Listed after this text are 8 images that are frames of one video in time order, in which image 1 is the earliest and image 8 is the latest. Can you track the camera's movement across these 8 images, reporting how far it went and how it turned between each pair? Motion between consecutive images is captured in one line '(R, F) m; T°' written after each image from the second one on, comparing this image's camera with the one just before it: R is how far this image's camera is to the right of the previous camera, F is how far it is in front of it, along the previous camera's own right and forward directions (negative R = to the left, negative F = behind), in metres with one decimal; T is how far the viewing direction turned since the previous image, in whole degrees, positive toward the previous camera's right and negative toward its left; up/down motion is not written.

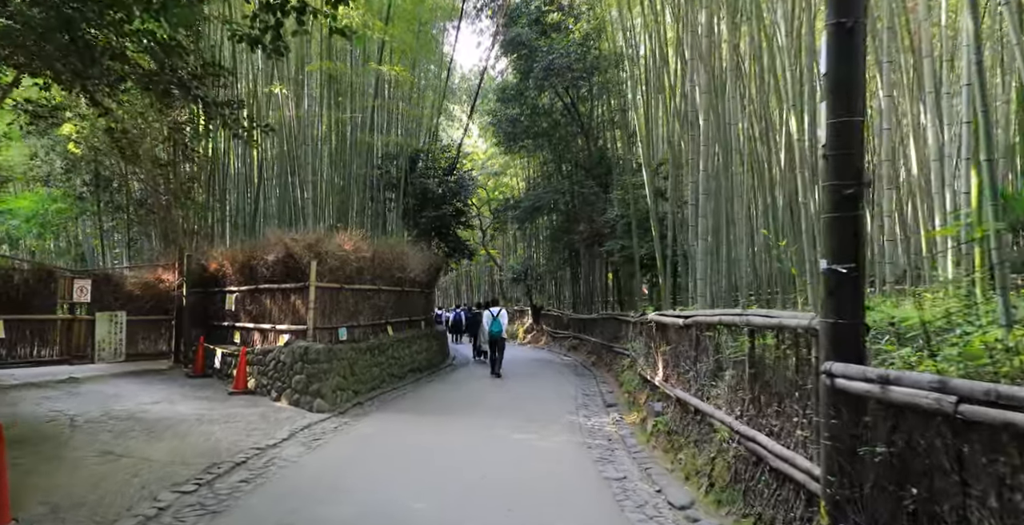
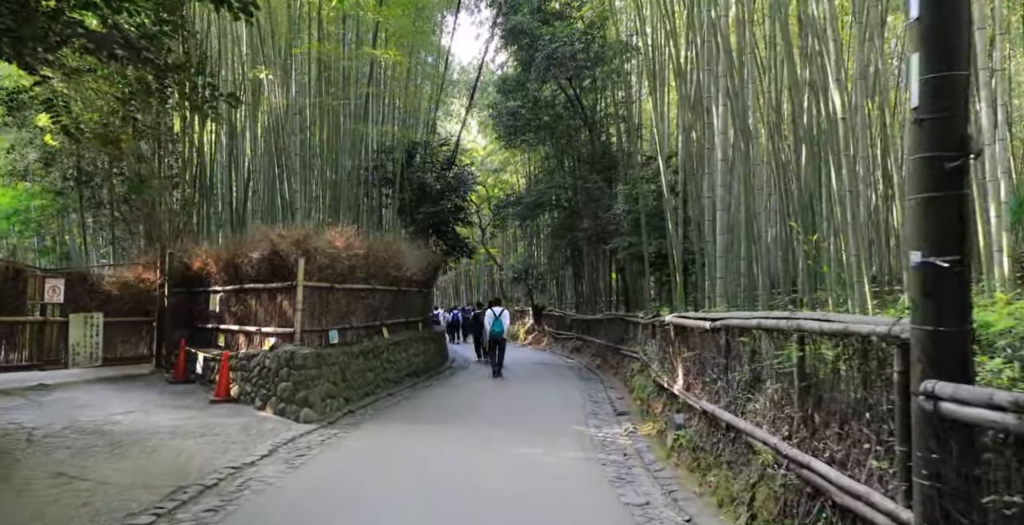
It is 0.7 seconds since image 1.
(0.0, +0.5) m; 0°
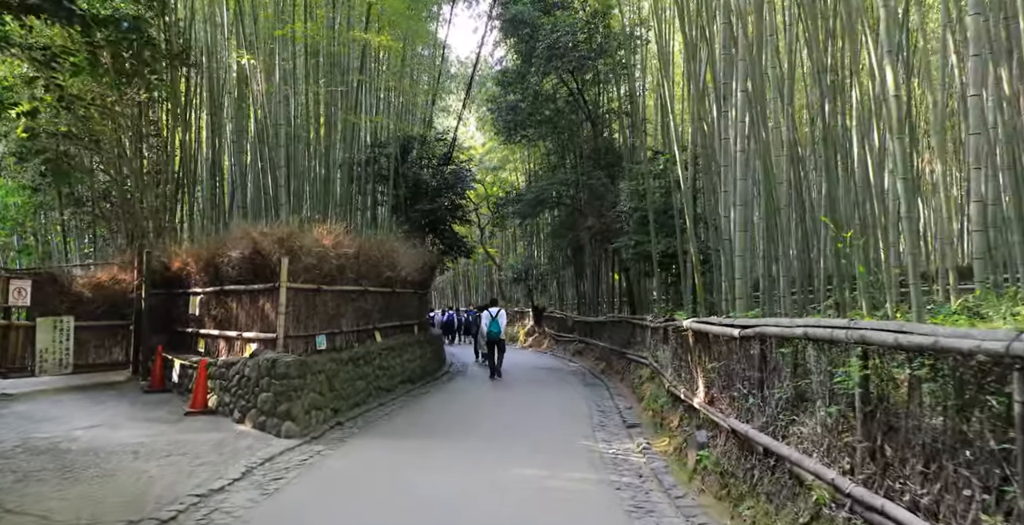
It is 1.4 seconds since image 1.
(0.0, +0.5) m; 0°
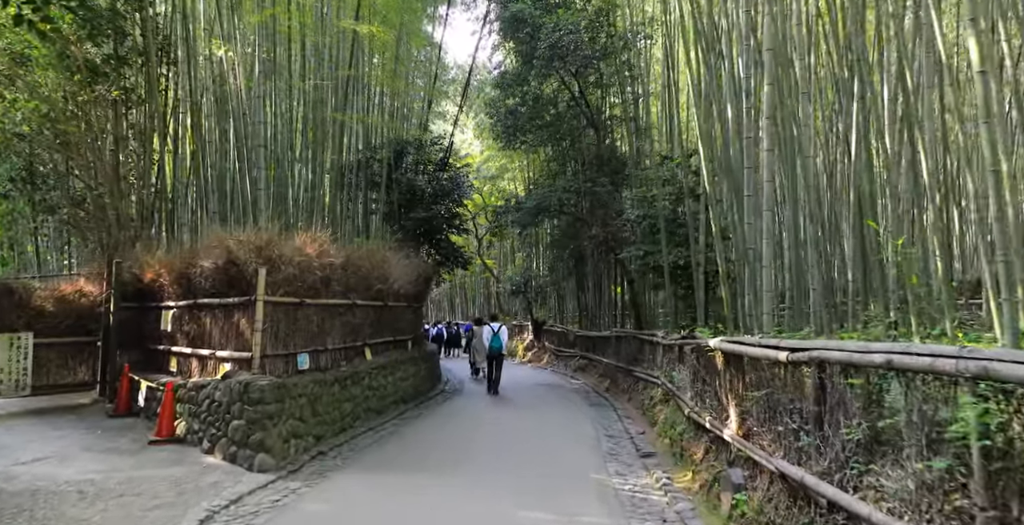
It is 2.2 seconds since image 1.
(0.0, +0.6) m; 0°
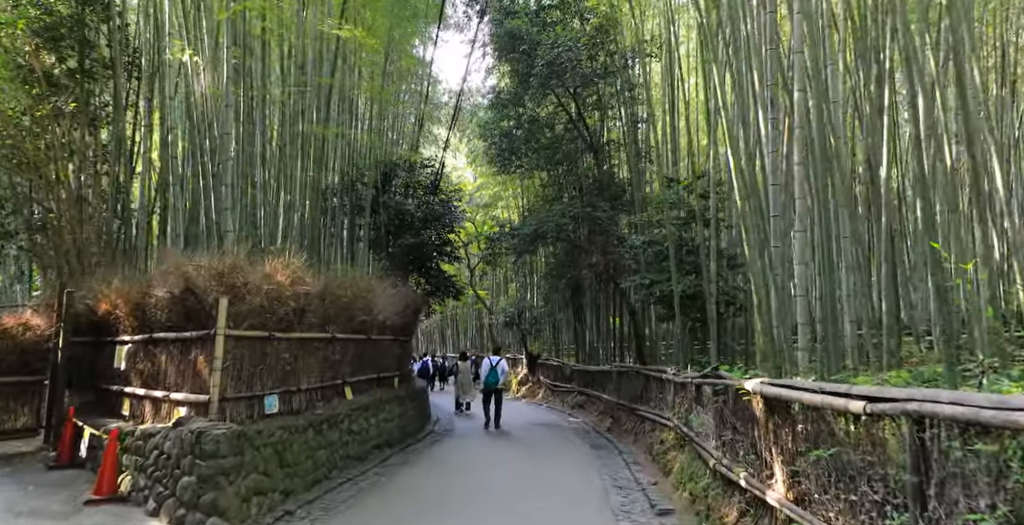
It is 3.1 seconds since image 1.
(0.0, +0.7) m; +1°
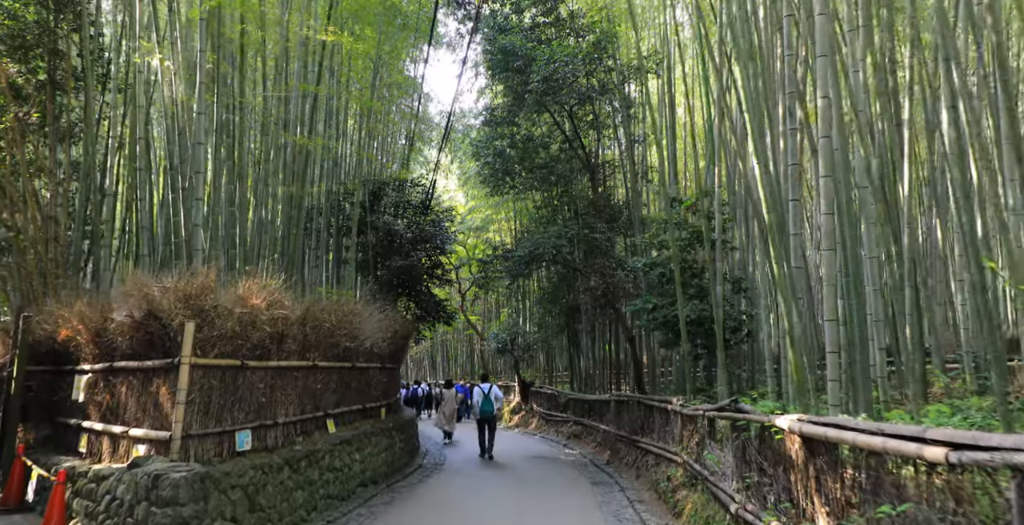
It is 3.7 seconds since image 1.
(-0.1, +0.4) m; +1°
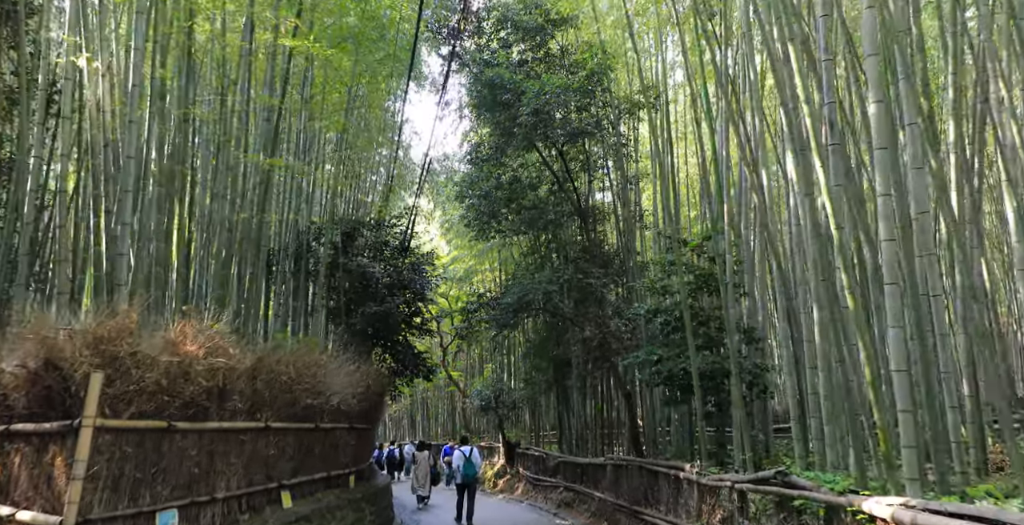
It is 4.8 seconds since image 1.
(-0.1, +0.8) m; +1°
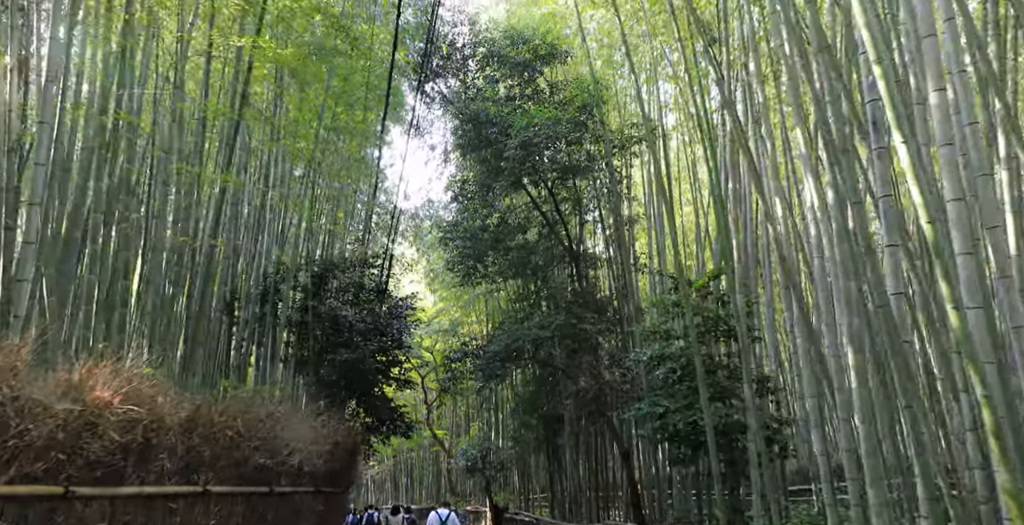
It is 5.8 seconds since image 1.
(0.0, +0.7) m; +1°
